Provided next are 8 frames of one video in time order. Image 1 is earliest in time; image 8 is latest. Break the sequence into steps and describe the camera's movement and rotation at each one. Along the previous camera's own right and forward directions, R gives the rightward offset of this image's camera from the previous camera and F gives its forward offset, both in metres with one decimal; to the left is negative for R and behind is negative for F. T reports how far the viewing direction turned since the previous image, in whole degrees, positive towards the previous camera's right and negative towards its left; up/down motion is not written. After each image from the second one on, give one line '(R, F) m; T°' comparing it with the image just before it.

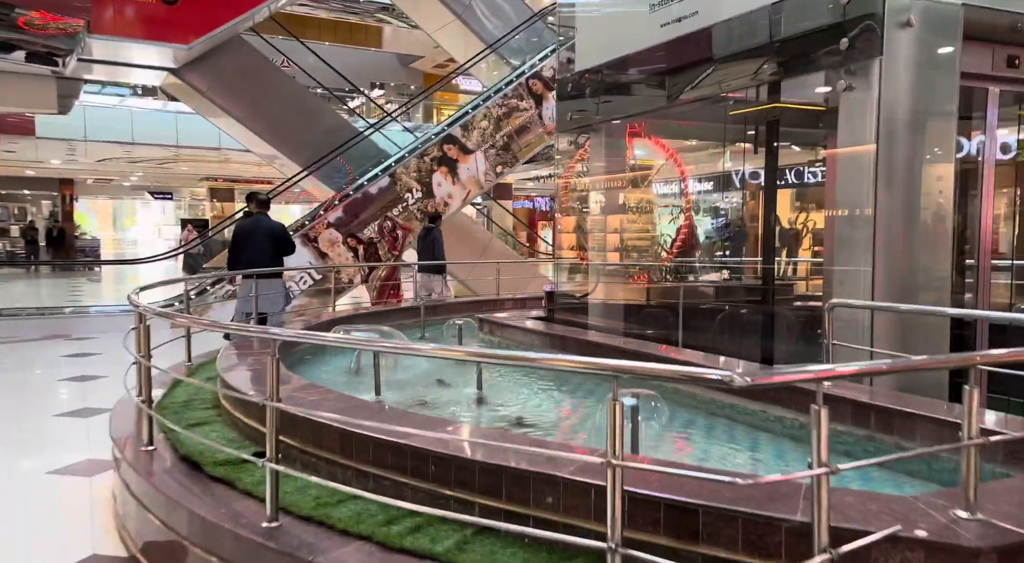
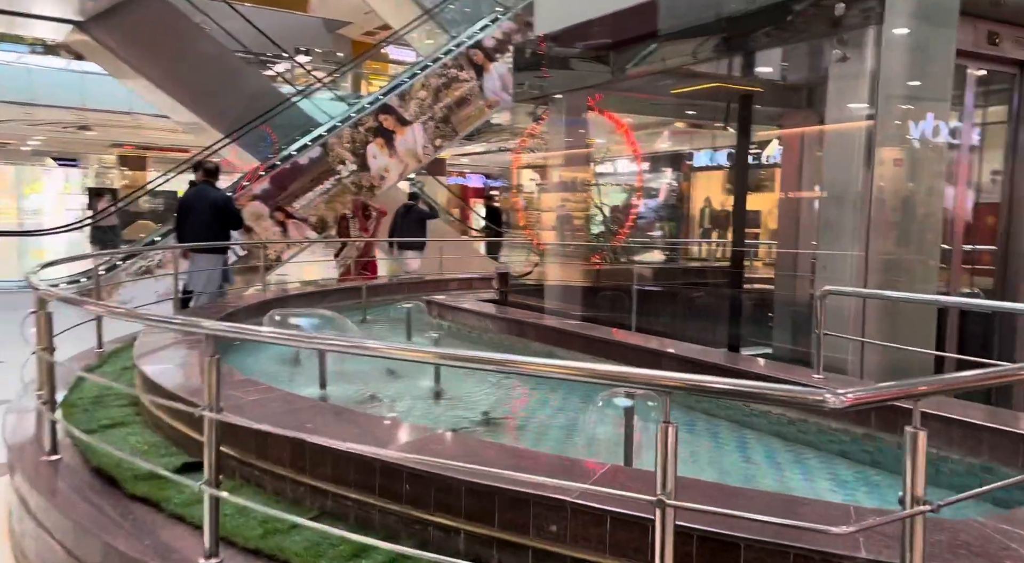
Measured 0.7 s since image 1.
(-0.2, +0.4) m; +6°
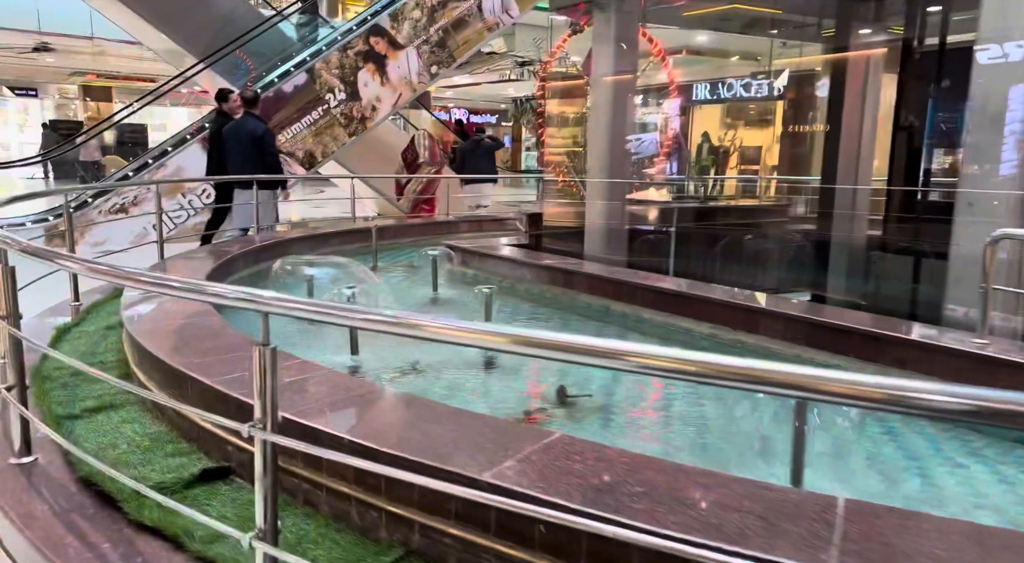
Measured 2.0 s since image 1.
(-0.4, +0.7) m; +2°
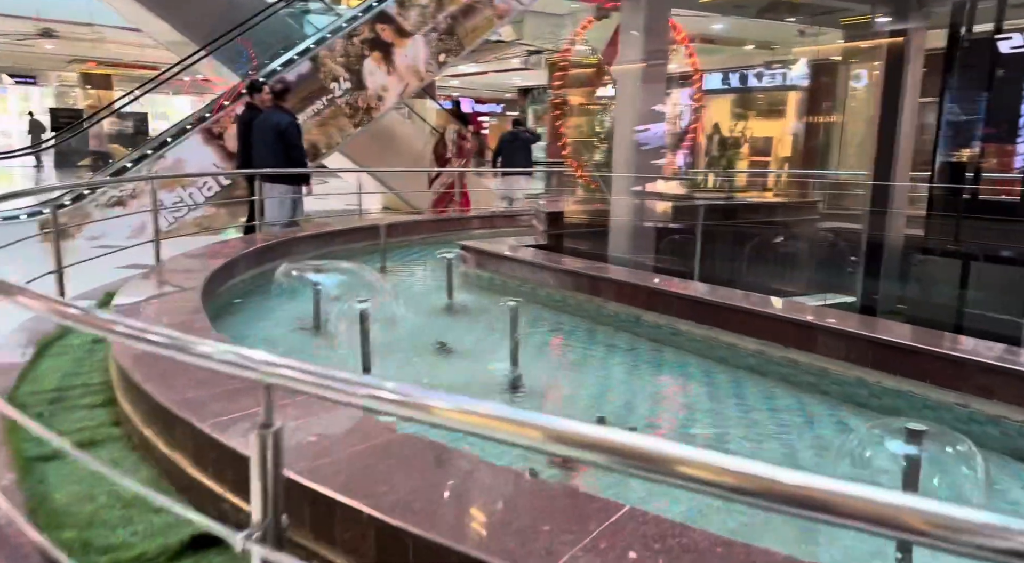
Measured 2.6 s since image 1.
(-0.1, +0.4) m; 0°
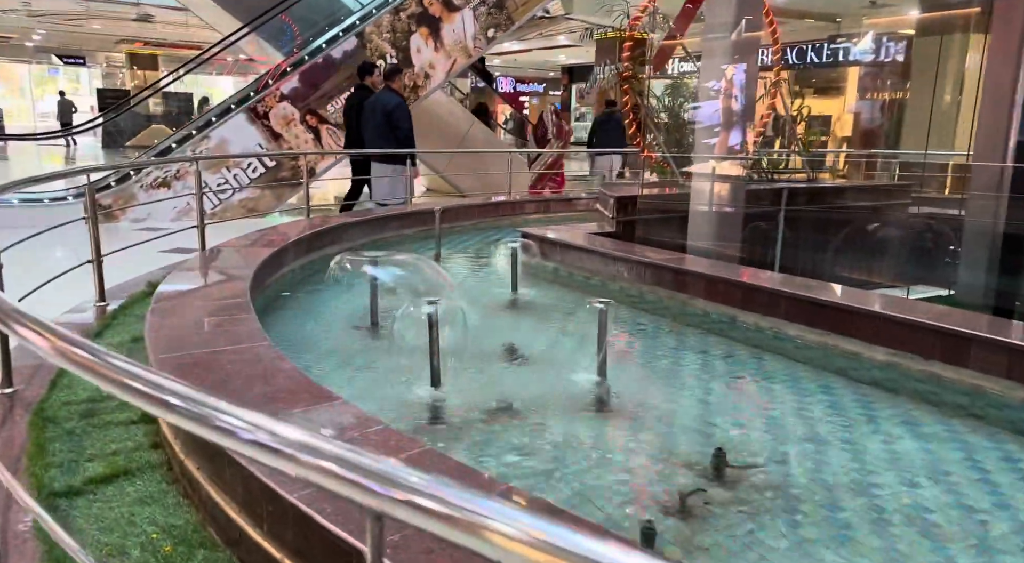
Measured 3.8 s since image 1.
(-0.2, +0.4) m; -3°
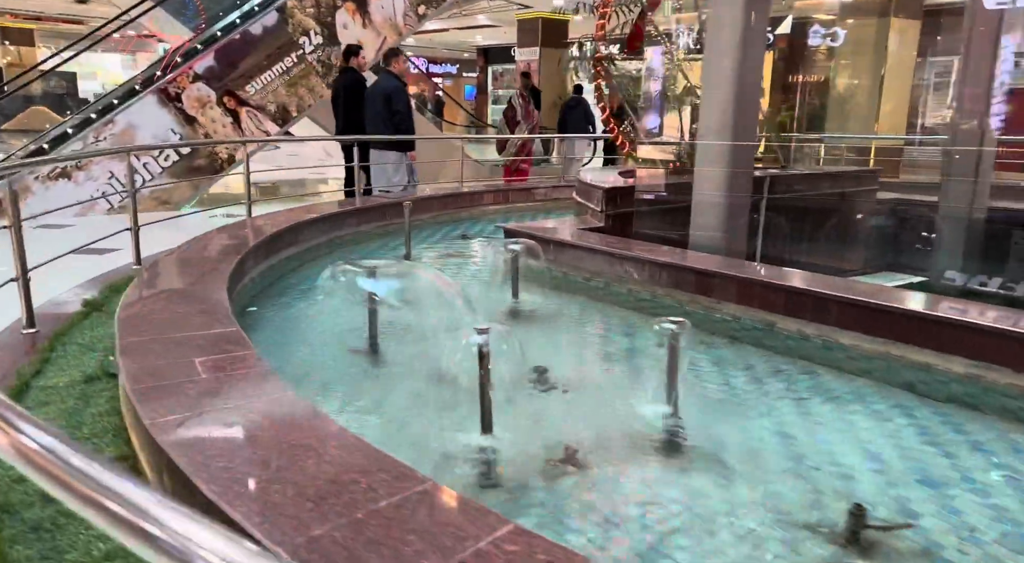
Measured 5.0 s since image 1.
(-0.5, +0.5) m; +7°
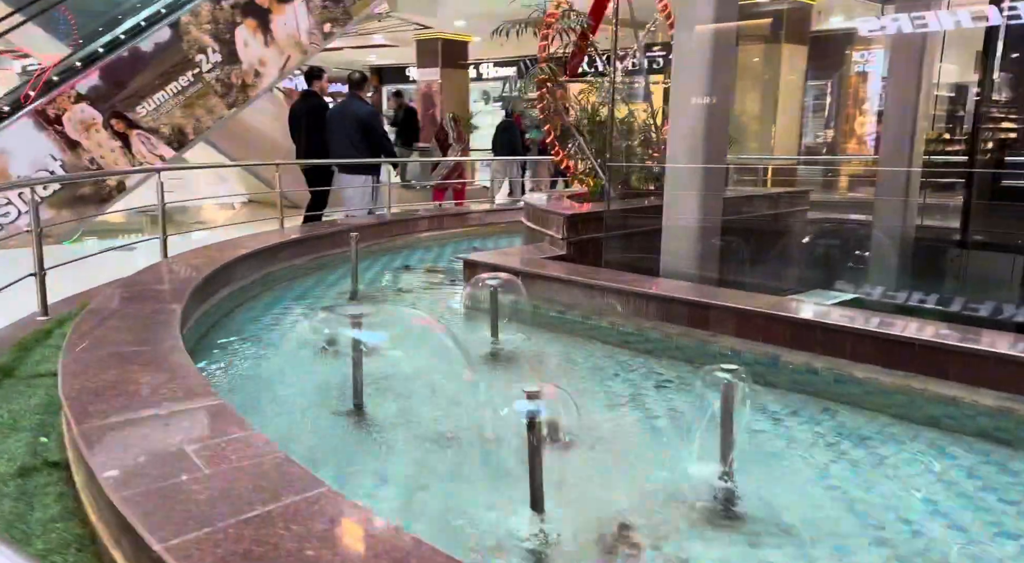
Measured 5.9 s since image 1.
(-0.4, +0.3) m; +8°
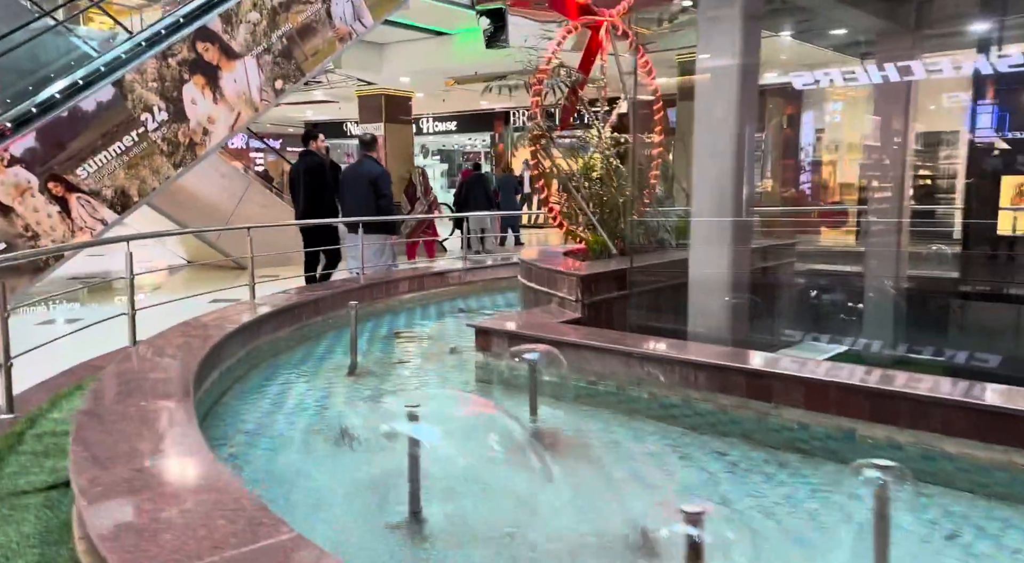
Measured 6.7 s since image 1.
(-0.5, +0.3) m; +5°
